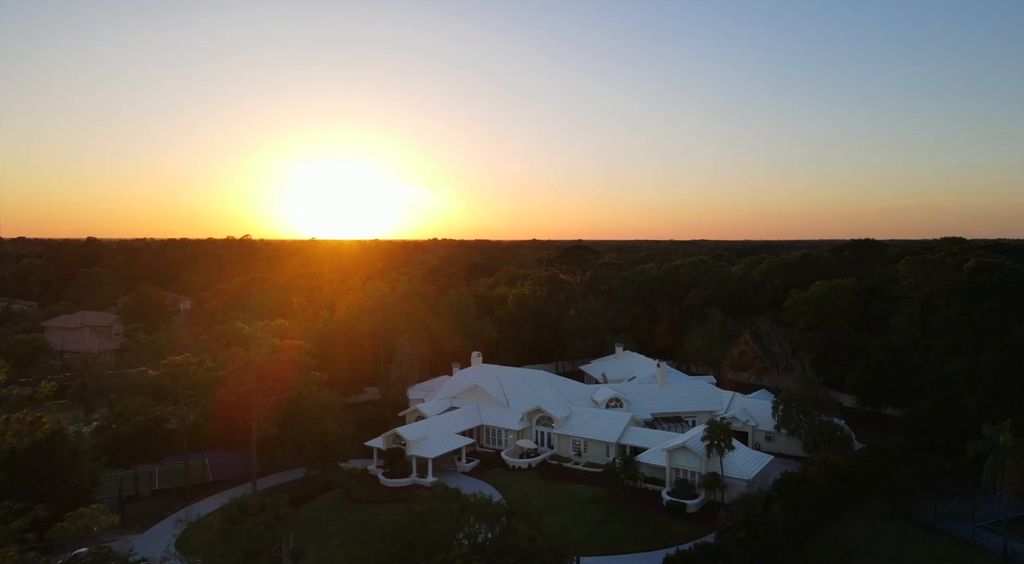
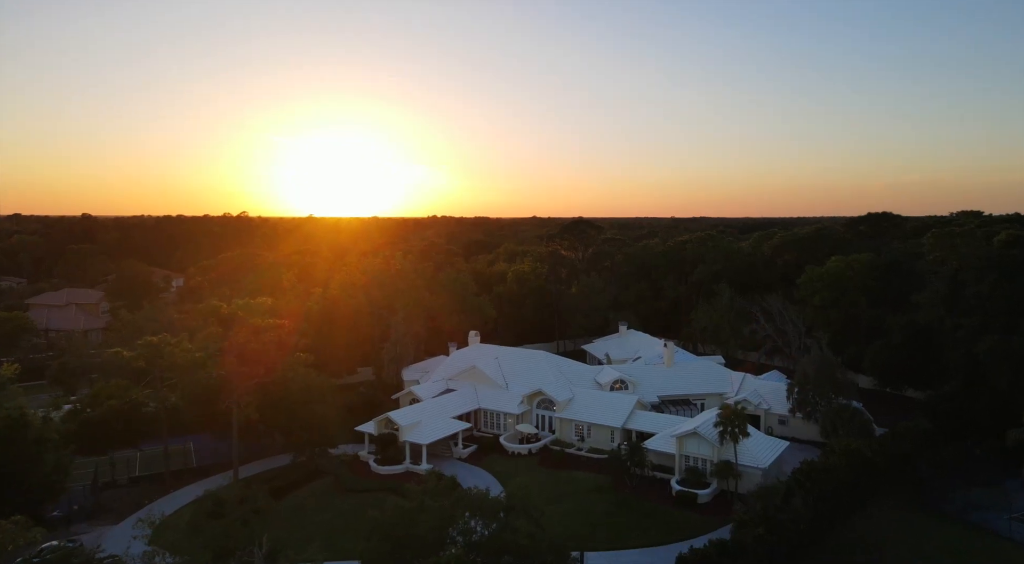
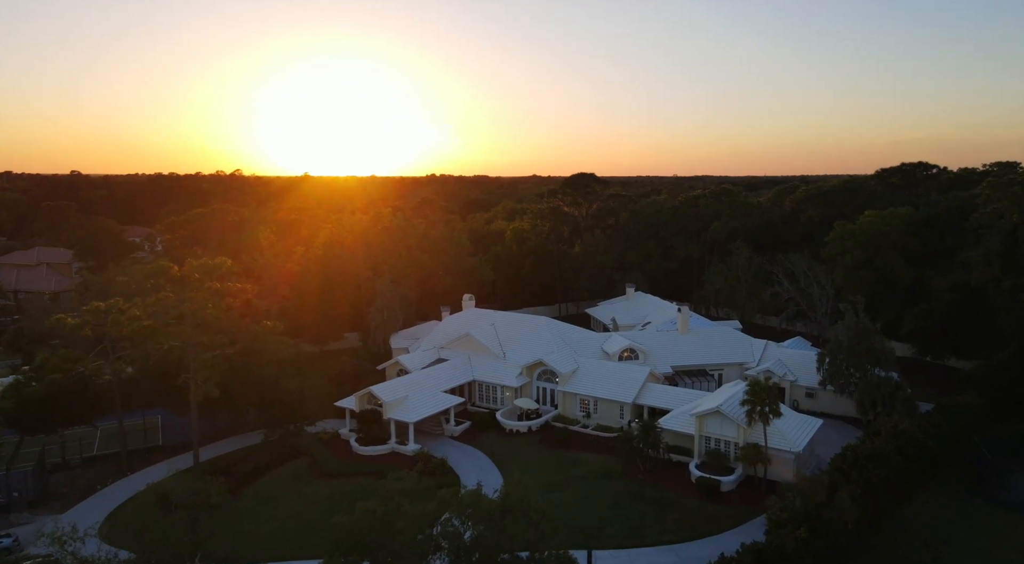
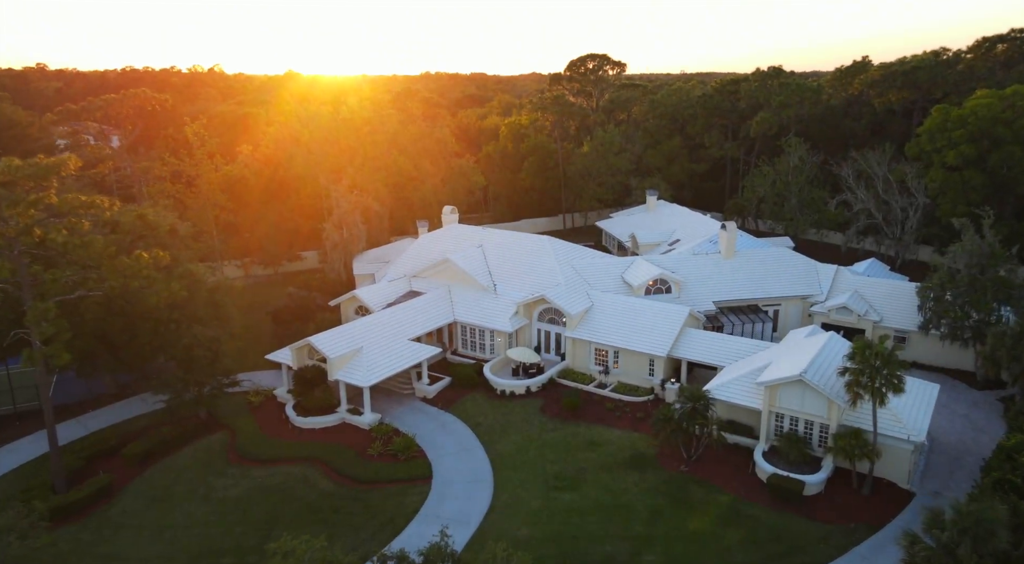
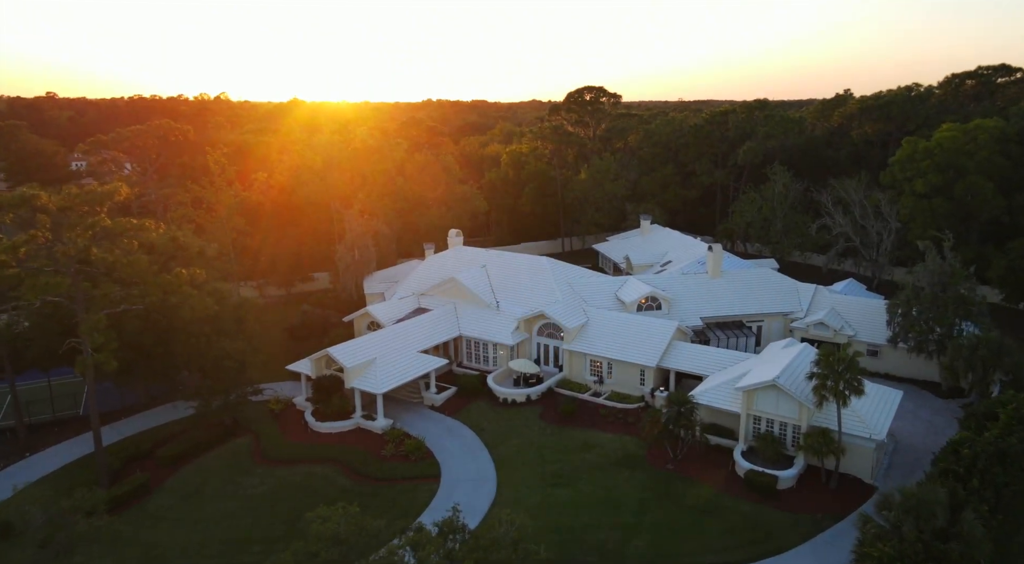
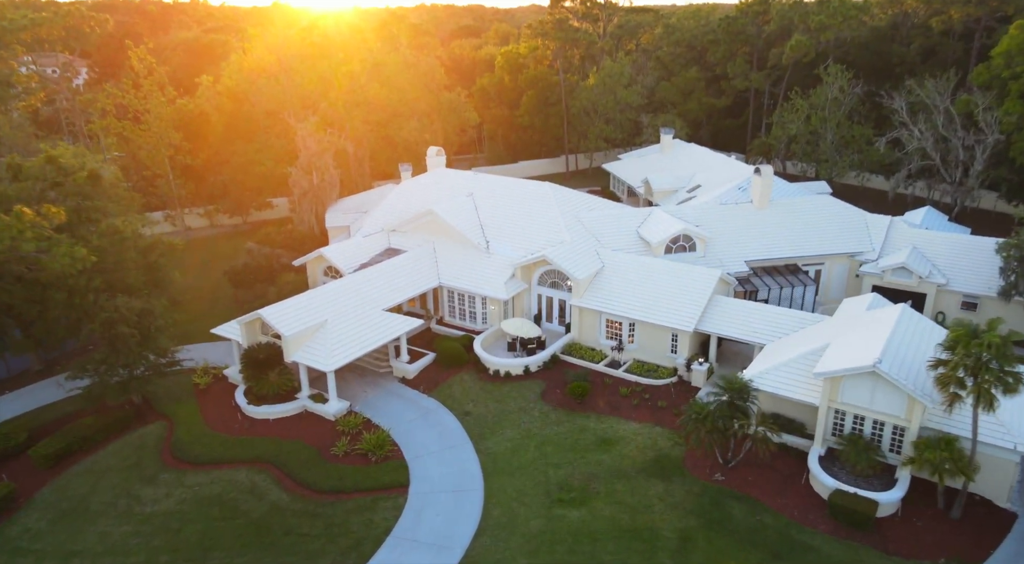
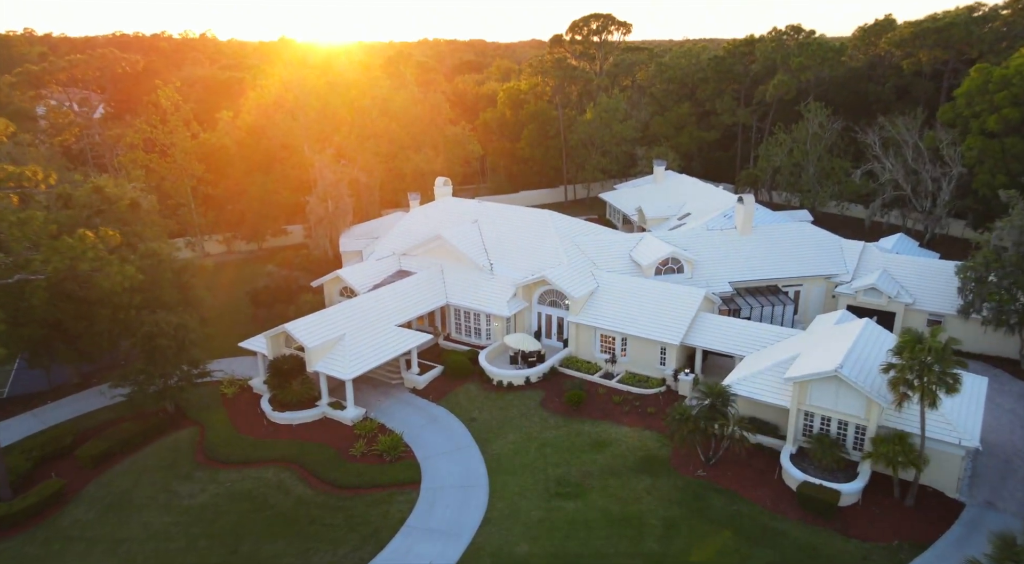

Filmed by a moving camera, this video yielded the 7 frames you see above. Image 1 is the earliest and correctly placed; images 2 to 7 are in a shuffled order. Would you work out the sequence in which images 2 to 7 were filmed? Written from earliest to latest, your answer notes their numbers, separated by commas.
2, 3, 5, 4, 7, 6
